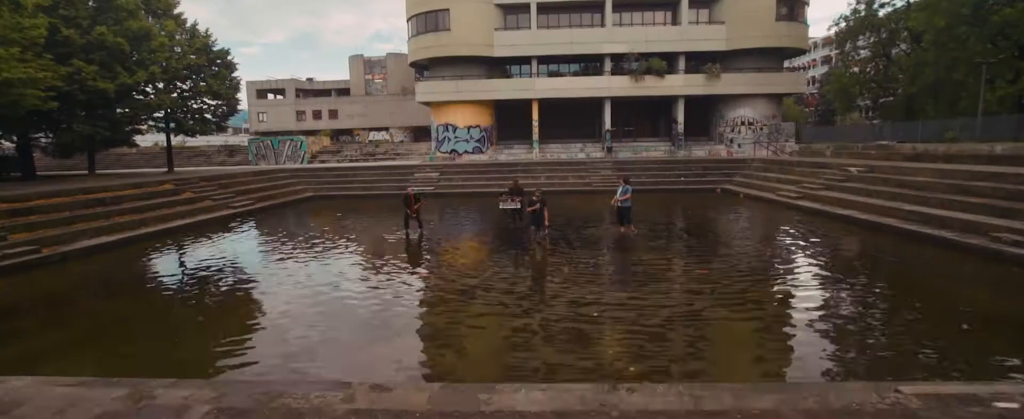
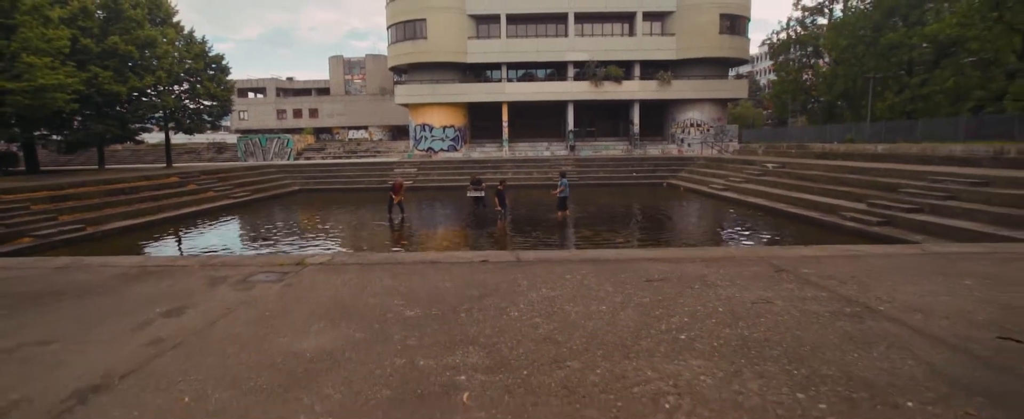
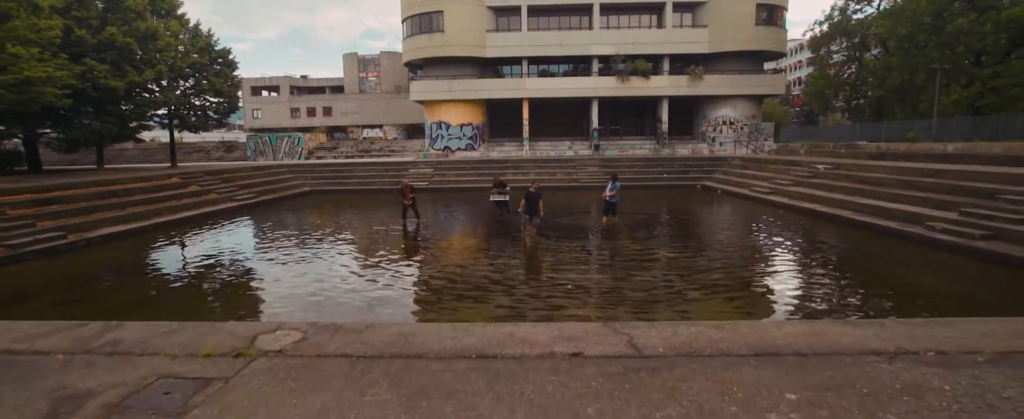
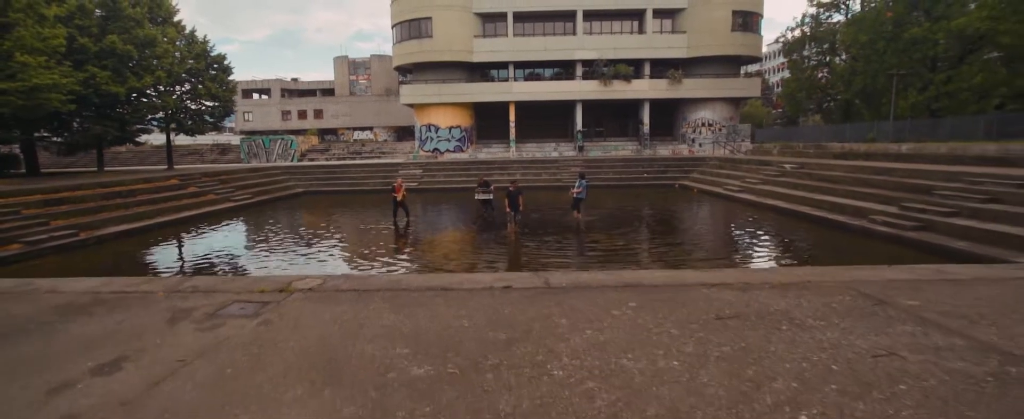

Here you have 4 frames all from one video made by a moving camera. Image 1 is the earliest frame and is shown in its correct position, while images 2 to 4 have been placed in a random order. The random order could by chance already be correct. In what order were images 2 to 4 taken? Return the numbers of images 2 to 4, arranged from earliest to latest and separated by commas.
3, 4, 2
